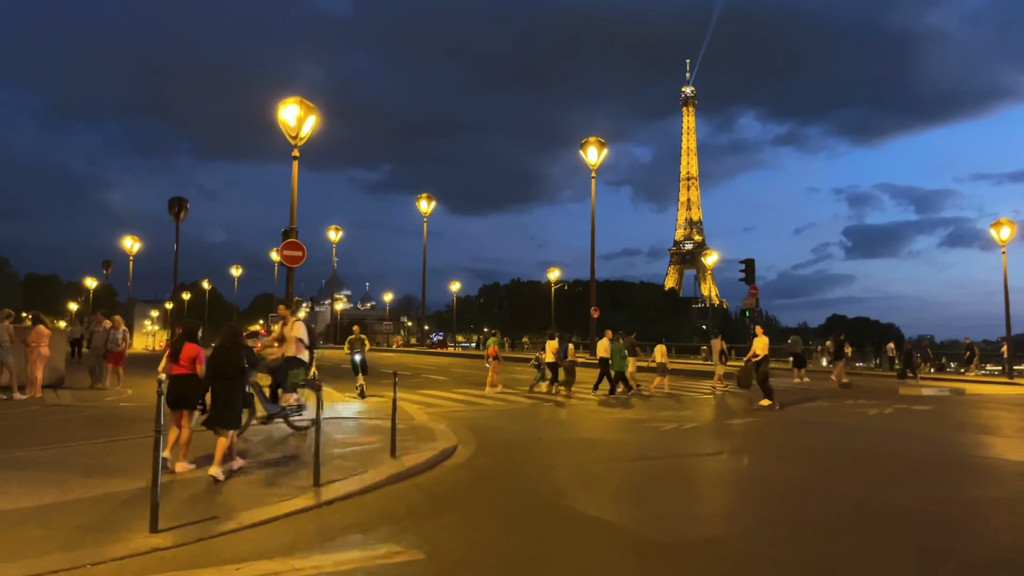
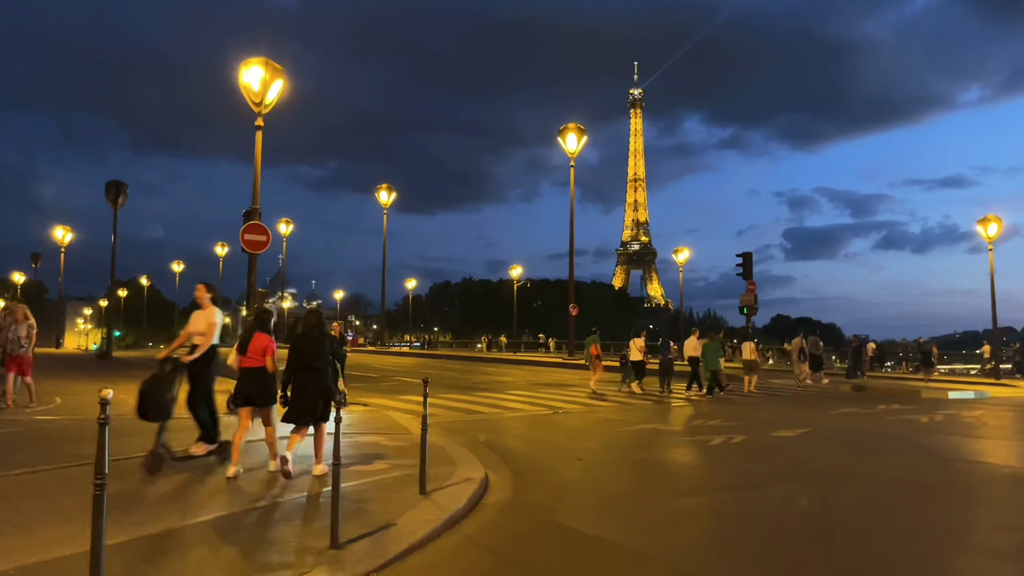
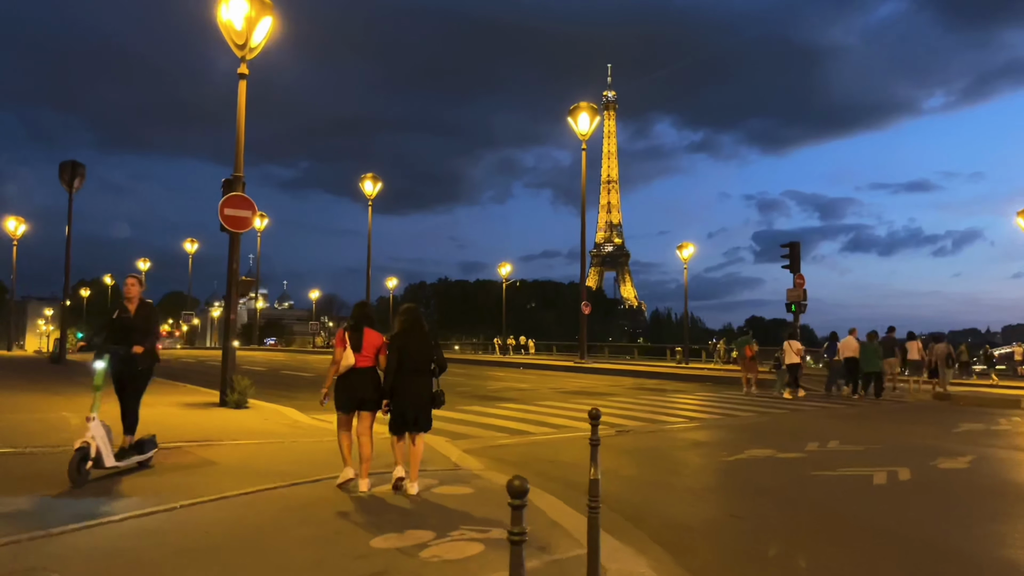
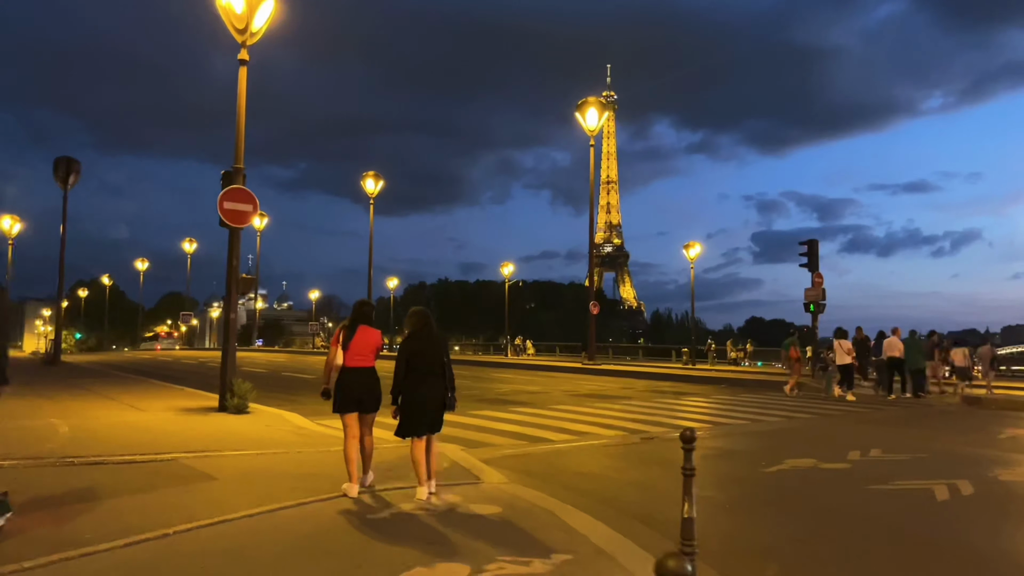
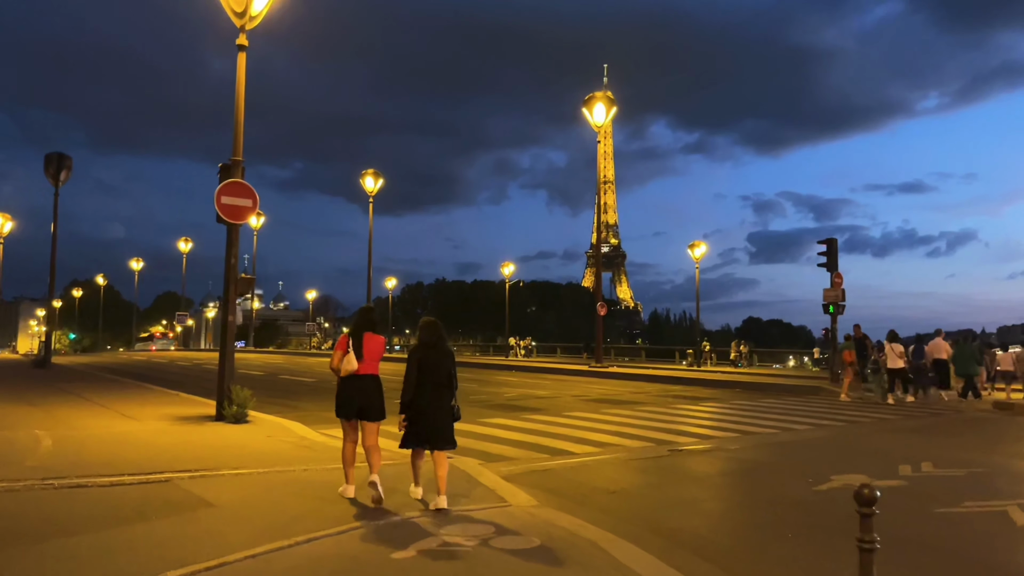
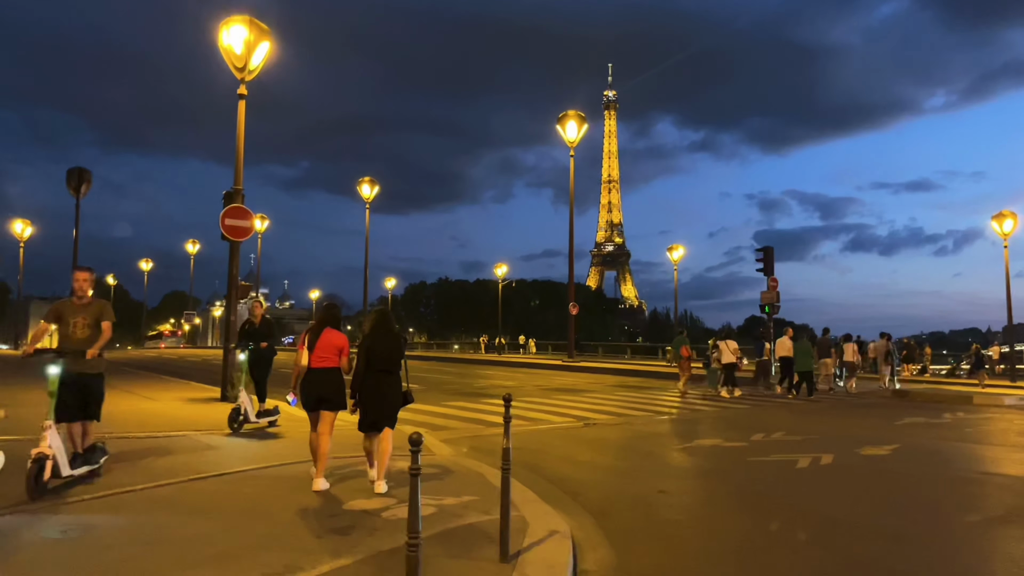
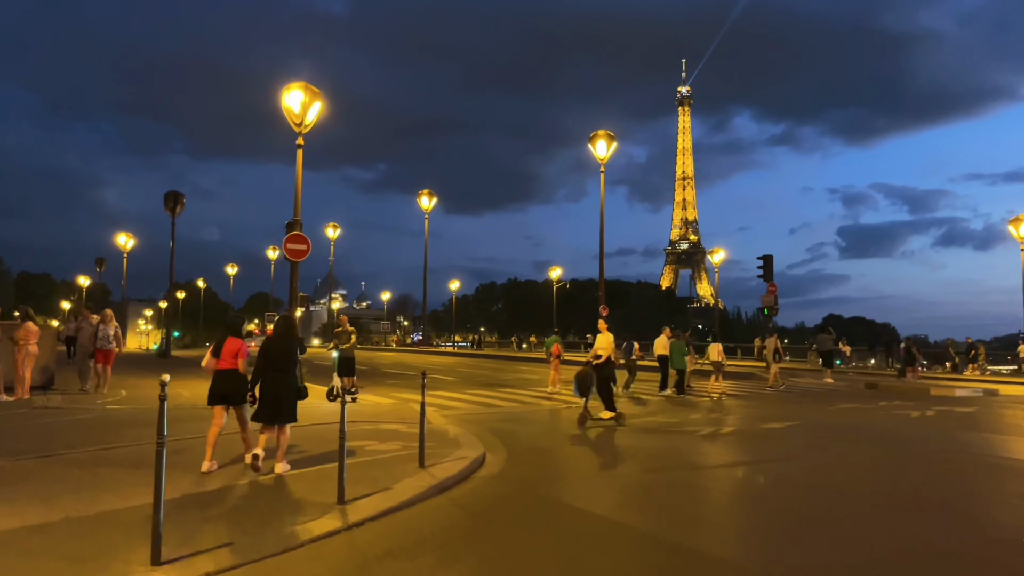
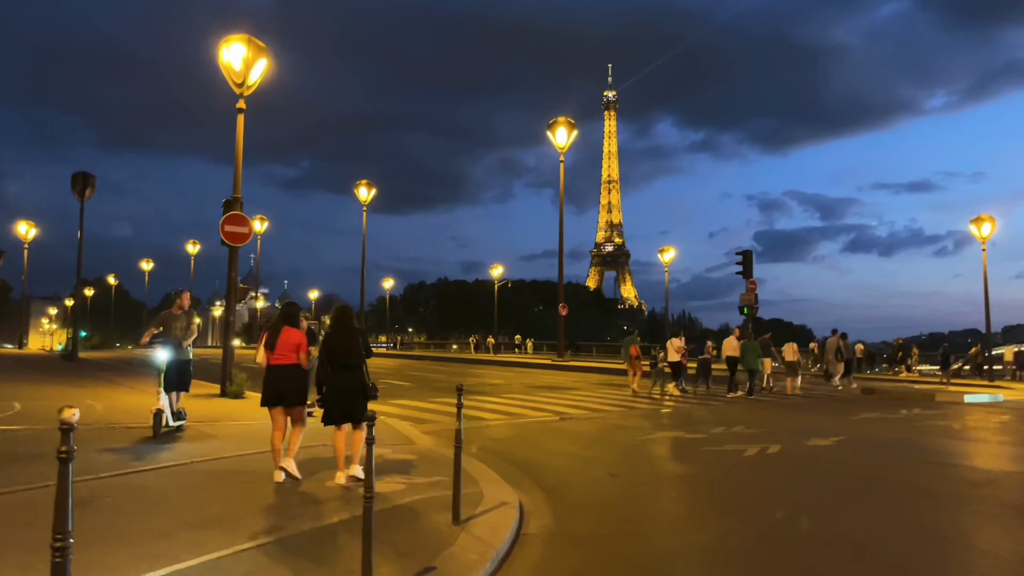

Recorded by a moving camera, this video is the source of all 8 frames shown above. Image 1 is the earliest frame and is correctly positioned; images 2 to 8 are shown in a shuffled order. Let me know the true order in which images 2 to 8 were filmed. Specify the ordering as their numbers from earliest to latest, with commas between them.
7, 2, 8, 6, 3, 4, 5
